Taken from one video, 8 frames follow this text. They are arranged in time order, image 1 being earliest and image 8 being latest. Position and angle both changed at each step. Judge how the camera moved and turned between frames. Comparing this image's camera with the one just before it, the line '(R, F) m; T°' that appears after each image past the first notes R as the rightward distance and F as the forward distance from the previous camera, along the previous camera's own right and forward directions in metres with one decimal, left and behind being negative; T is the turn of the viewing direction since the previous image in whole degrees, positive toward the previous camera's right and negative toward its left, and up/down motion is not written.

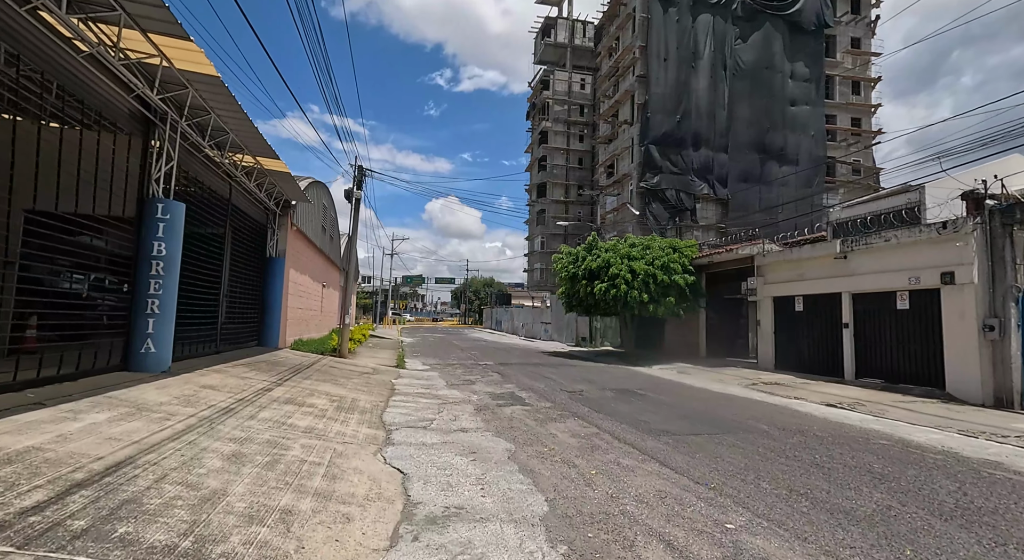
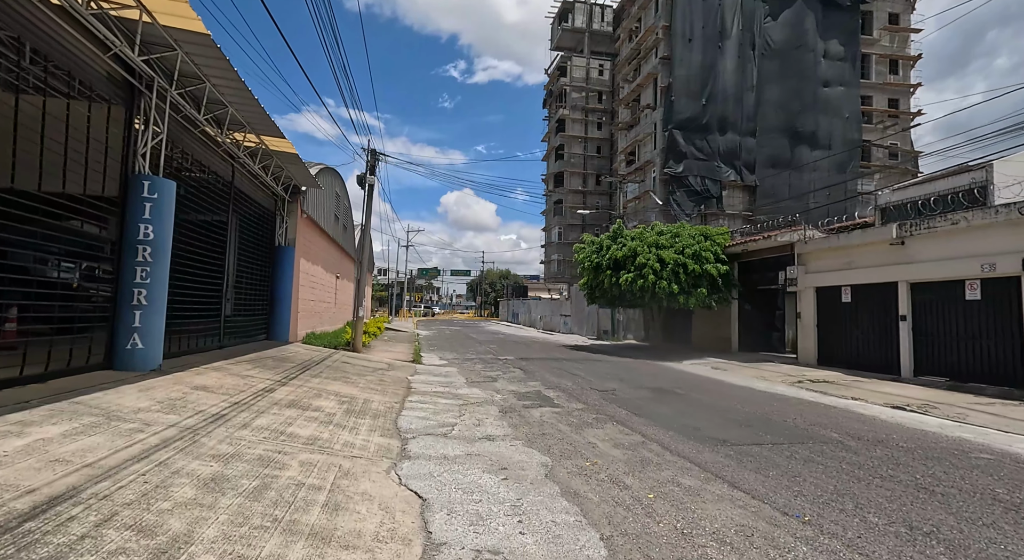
(-0.2, +1.0) m; -2°
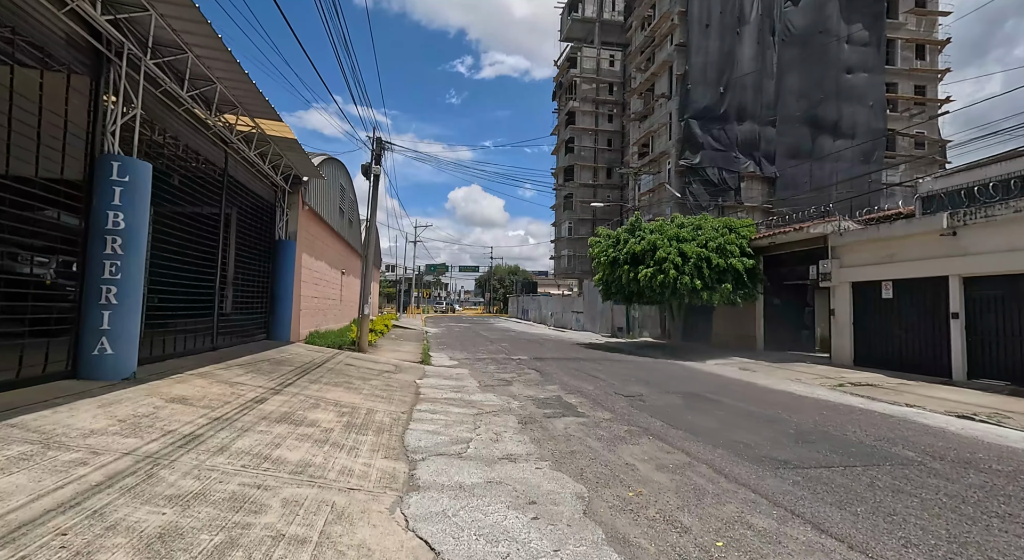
(-0.2, +0.9) m; -1°
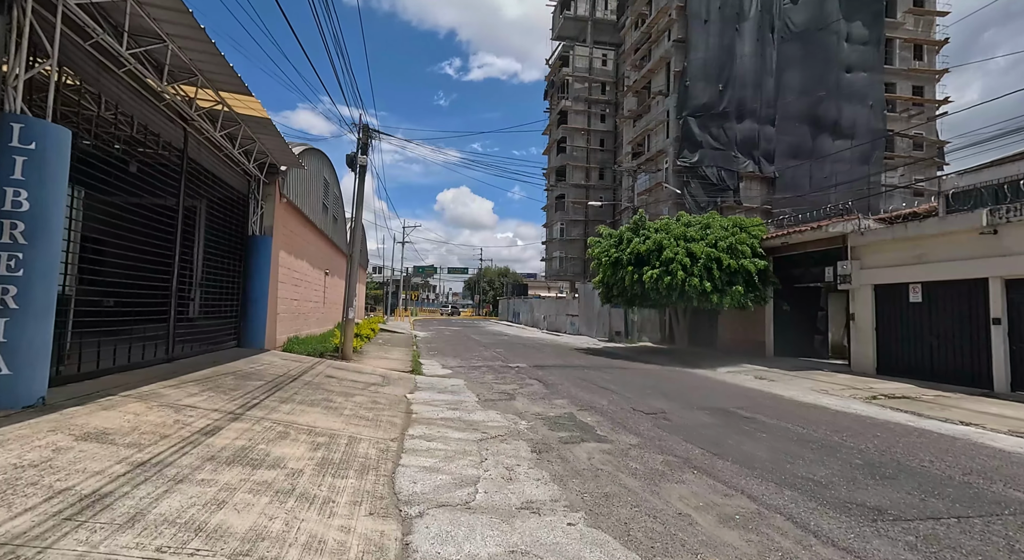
(-0.3, +1.2) m; +1°
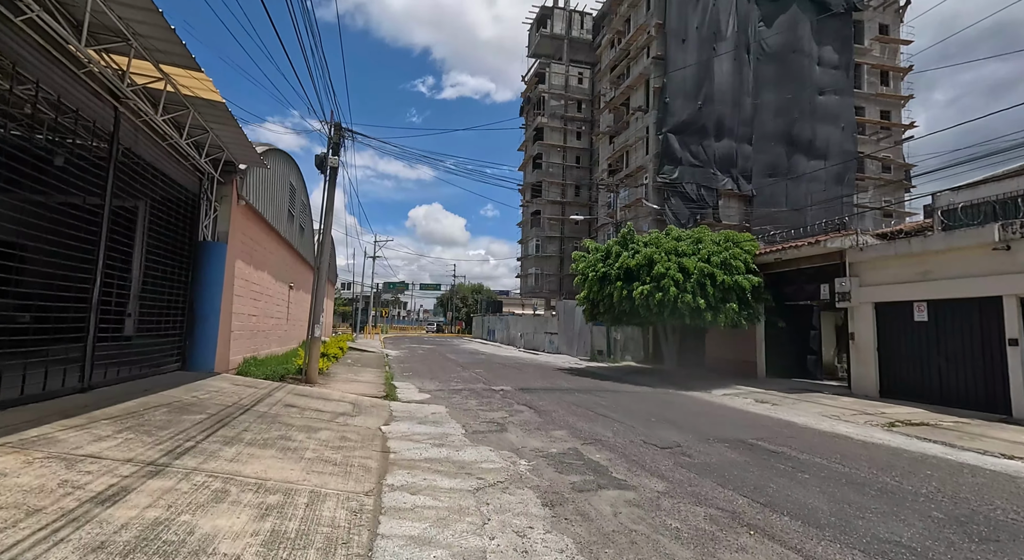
(-0.4, +1.2) m; +3°
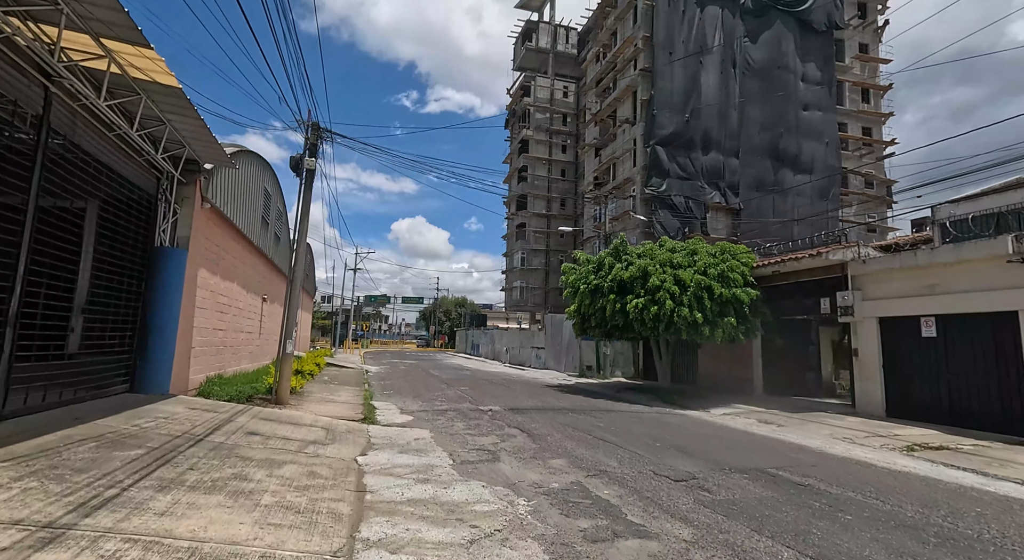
(-0.2, +0.9) m; +2°
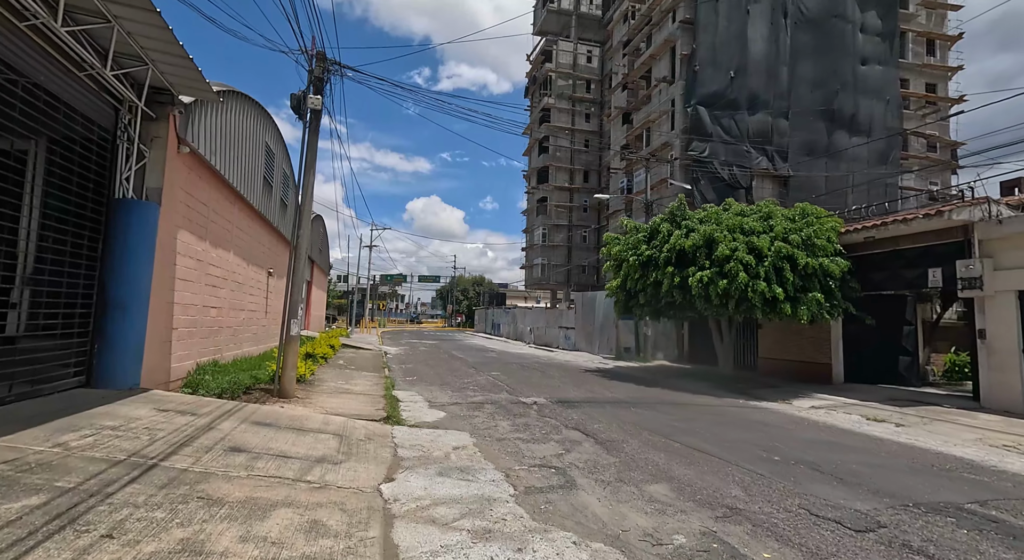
(-0.7, +2.2) m; -2°
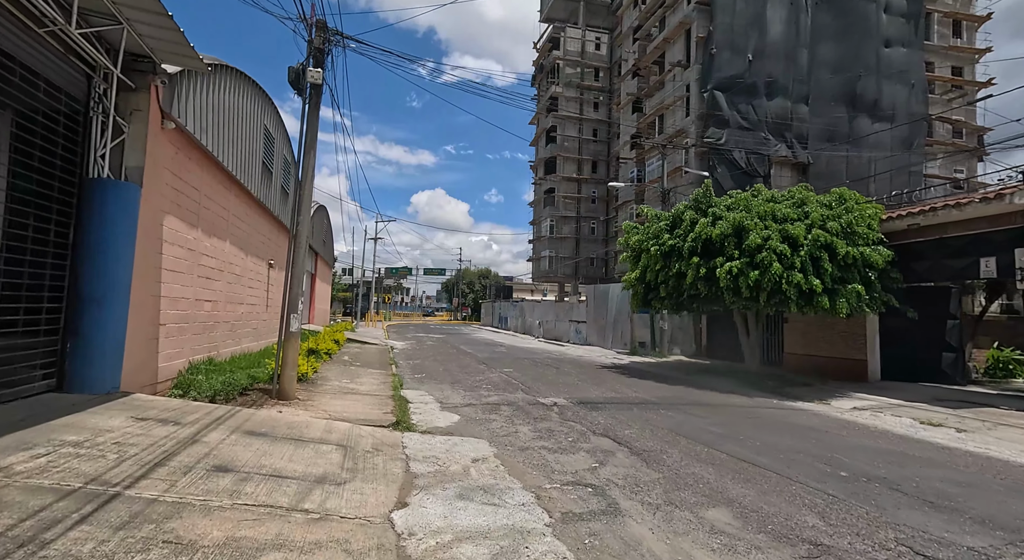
(-0.3, +0.9) m; -1°
